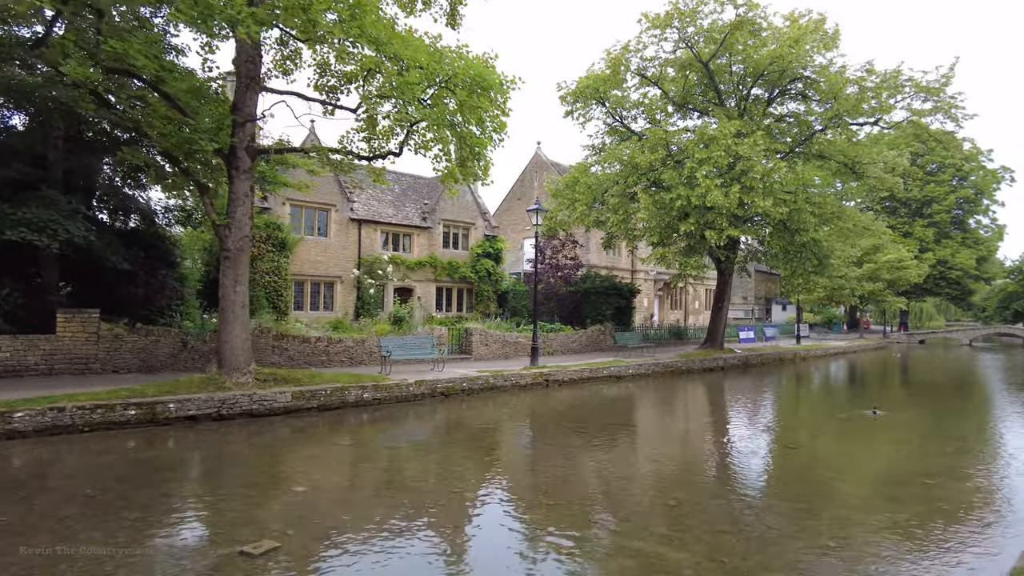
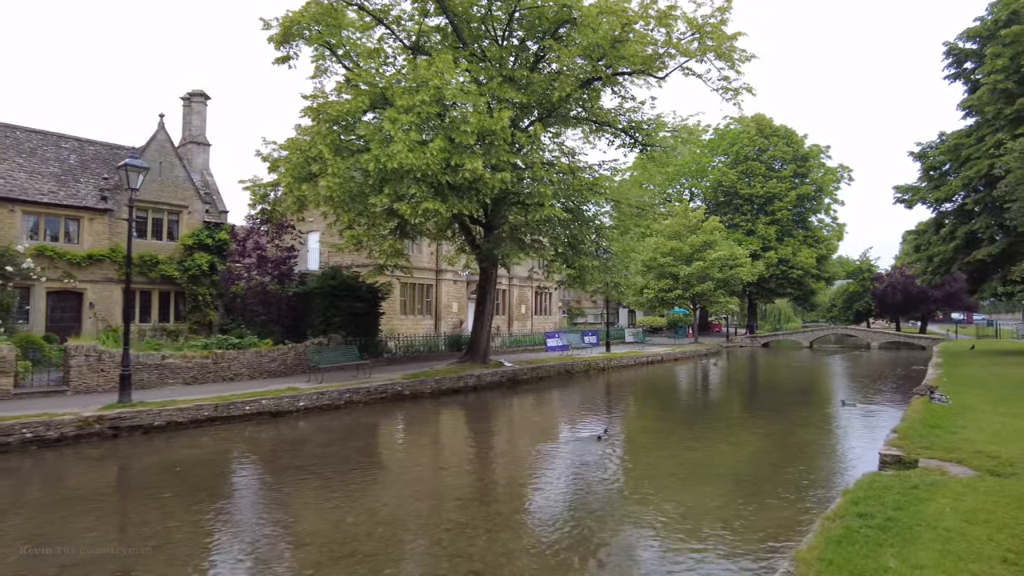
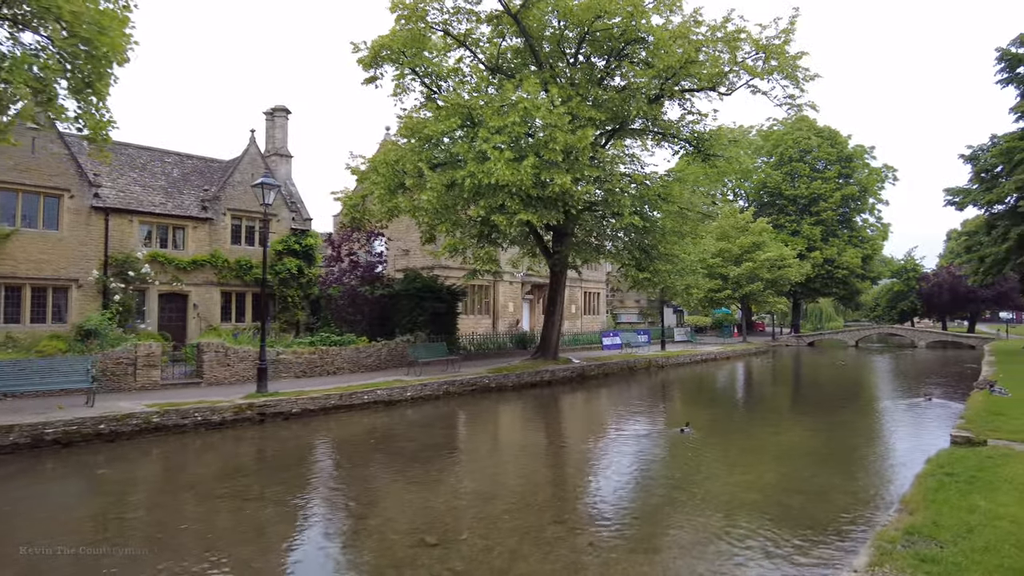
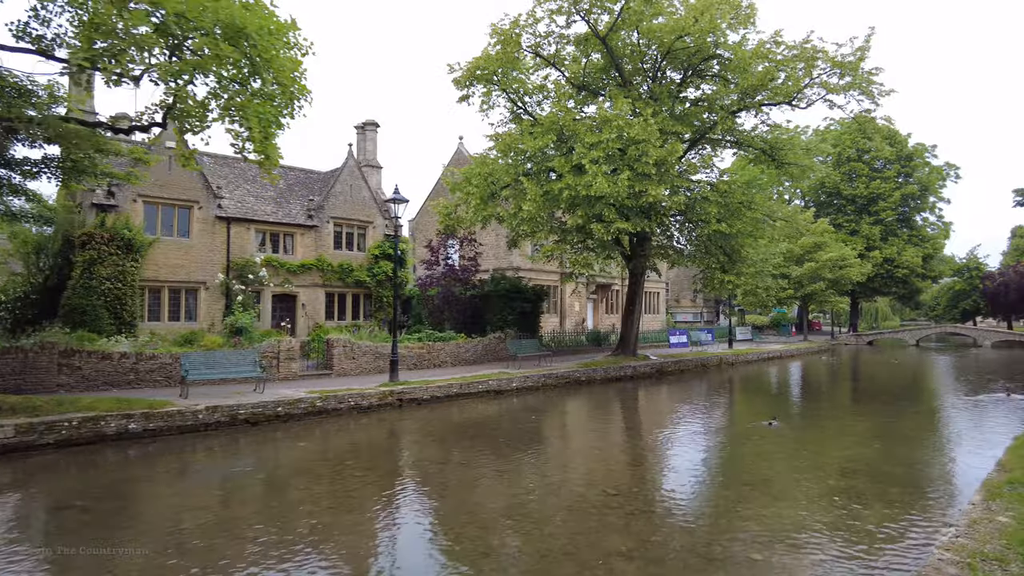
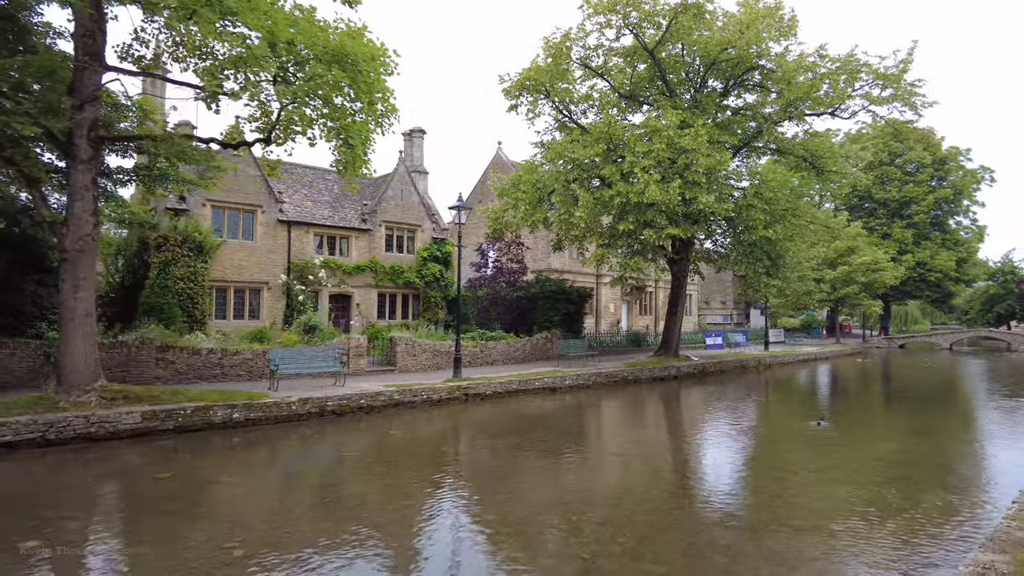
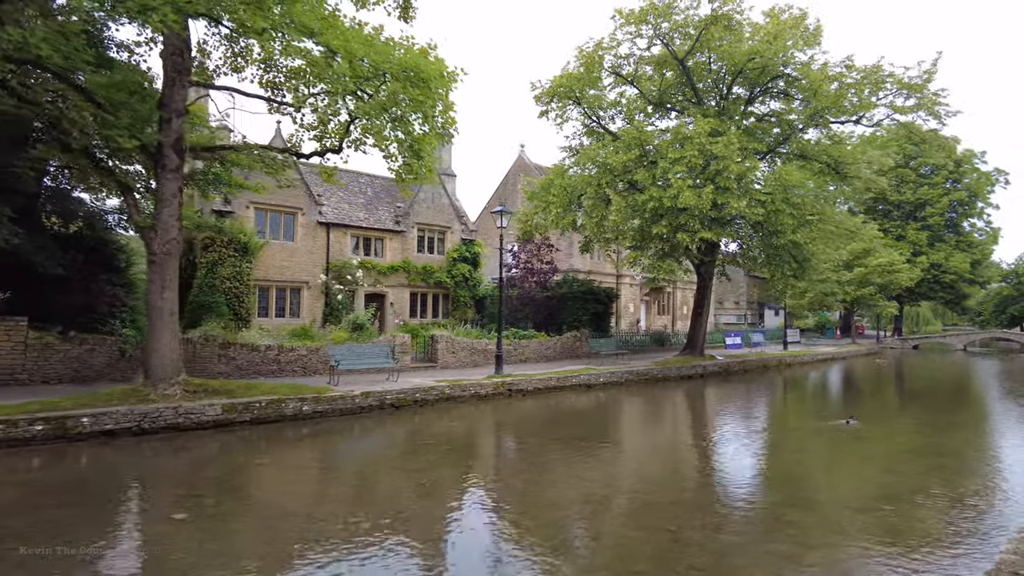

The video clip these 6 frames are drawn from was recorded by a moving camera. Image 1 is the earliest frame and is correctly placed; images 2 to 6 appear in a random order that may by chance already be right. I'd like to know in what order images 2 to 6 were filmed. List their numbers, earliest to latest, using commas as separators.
6, 5, 4, 3, 2
